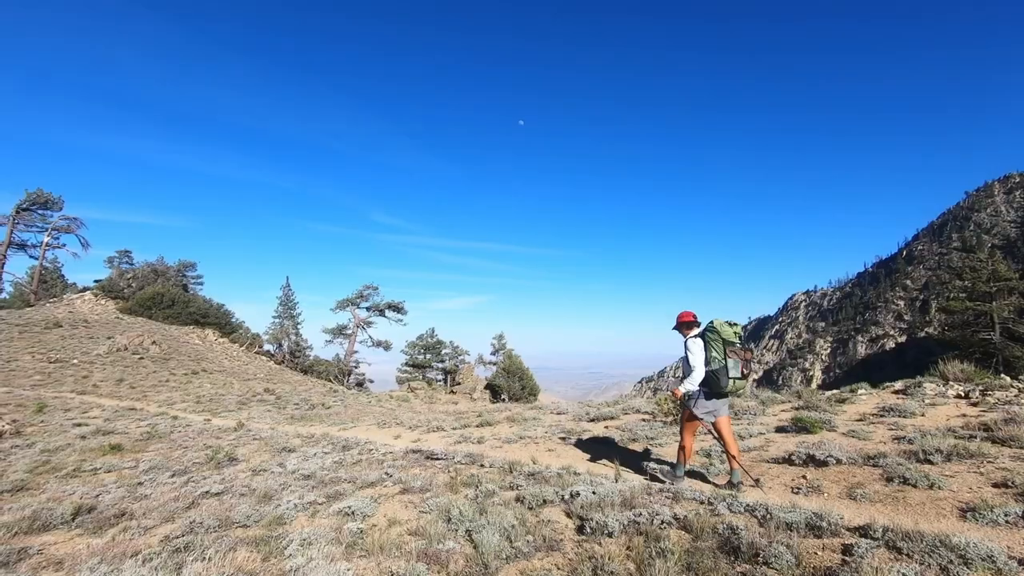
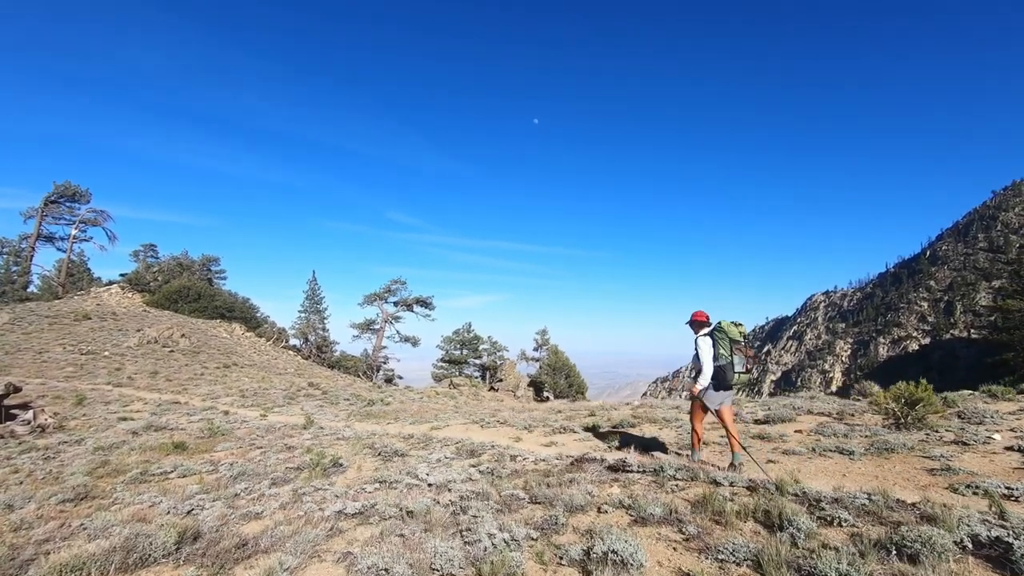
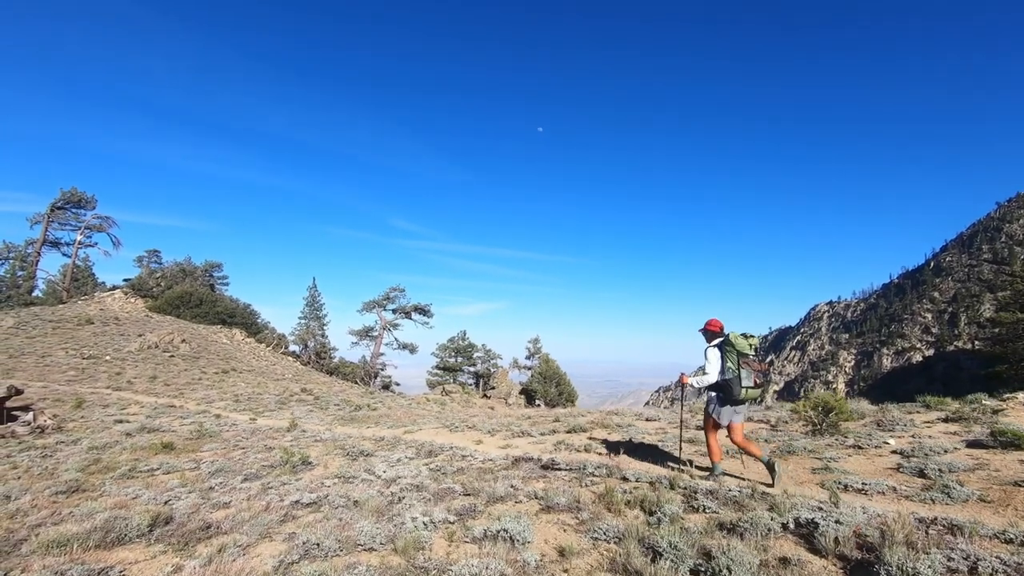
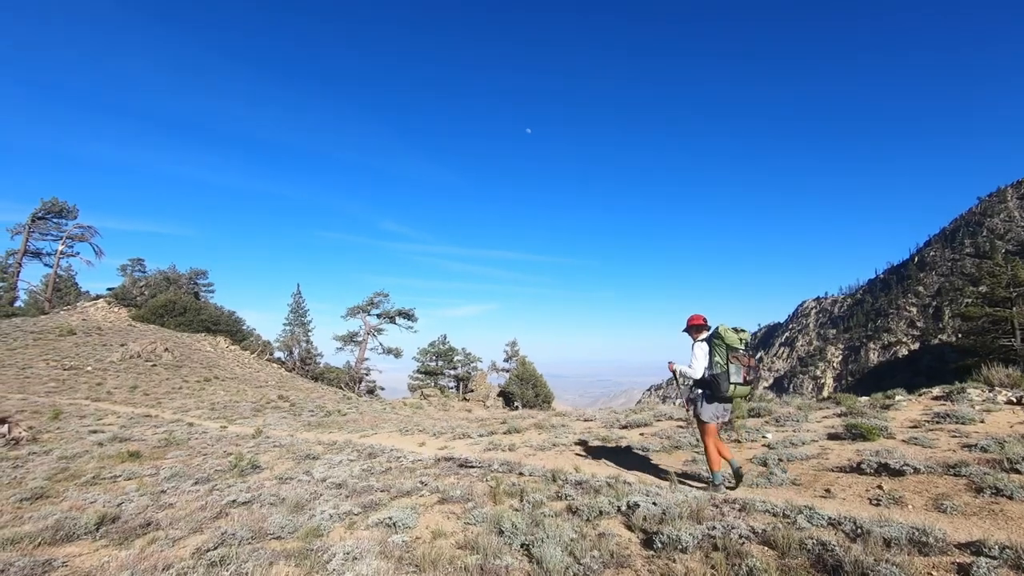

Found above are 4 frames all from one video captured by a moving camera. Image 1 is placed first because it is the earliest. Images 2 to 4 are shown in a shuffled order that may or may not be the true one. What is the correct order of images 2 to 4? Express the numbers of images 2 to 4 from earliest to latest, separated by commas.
4, 3, 2
